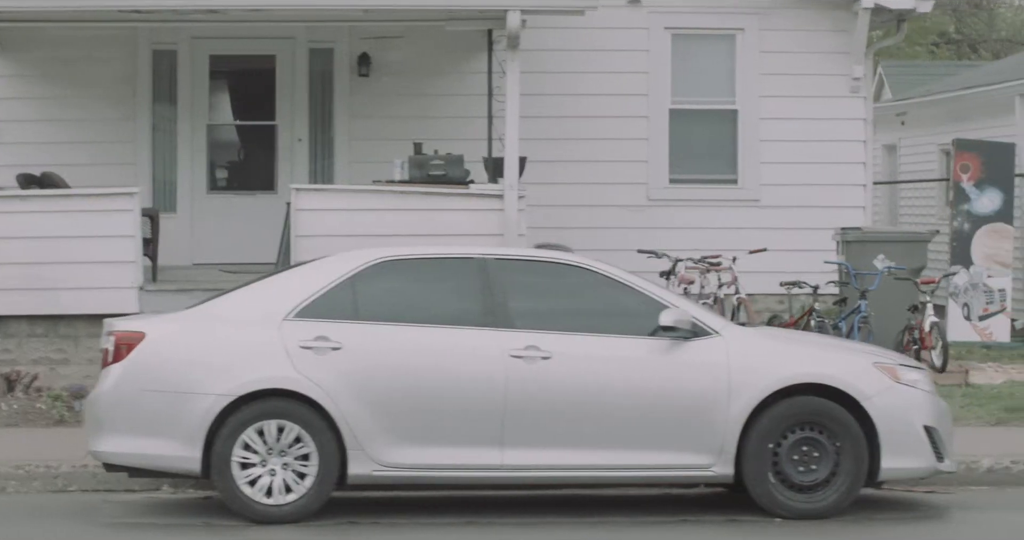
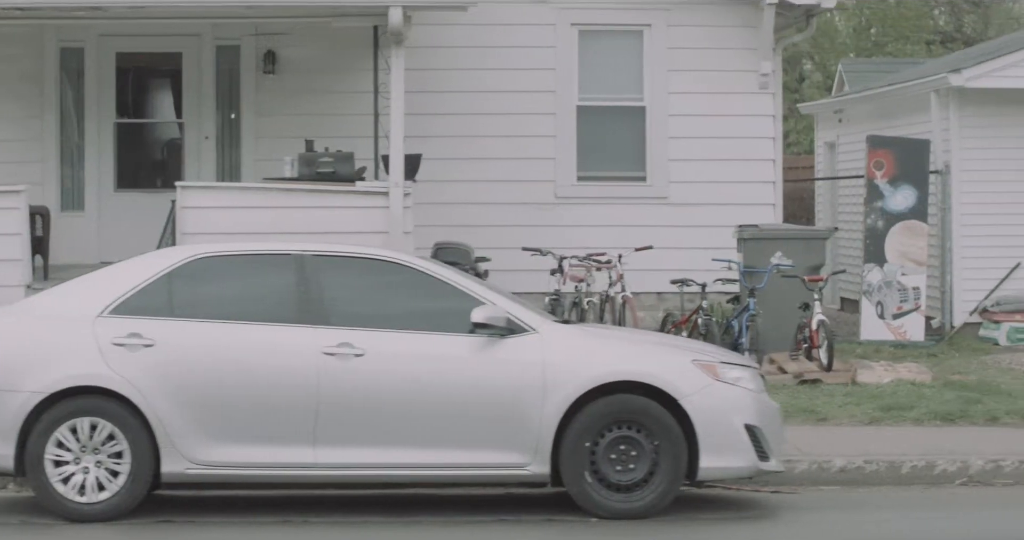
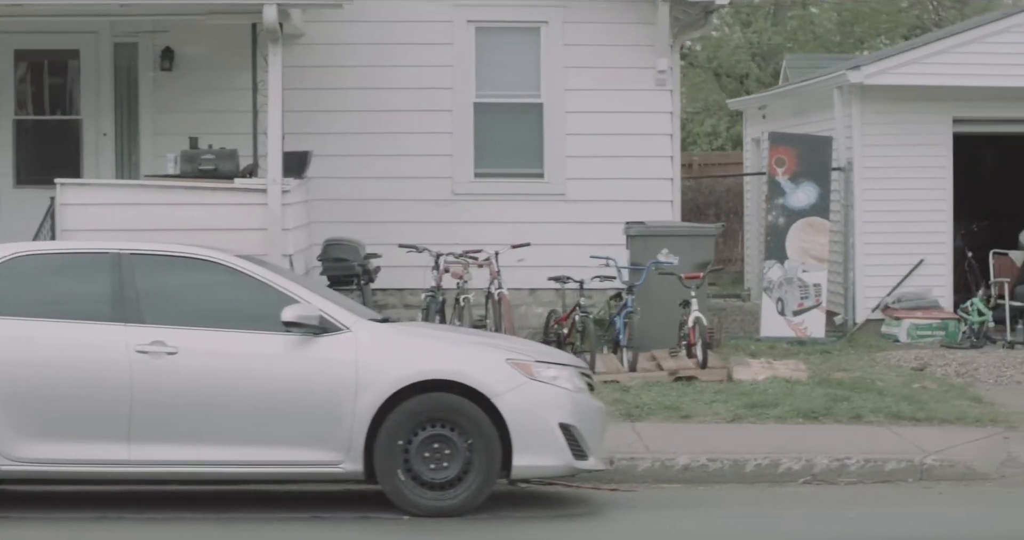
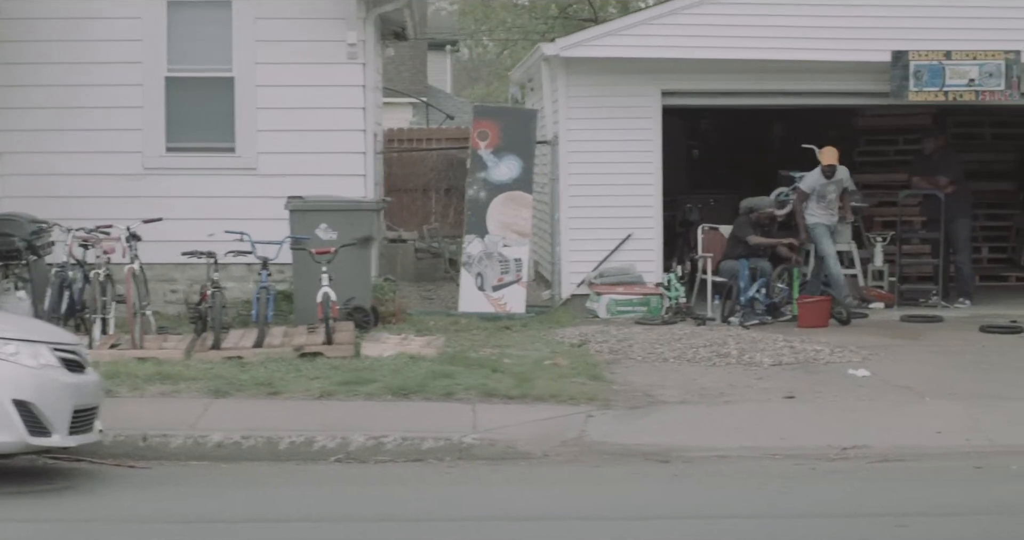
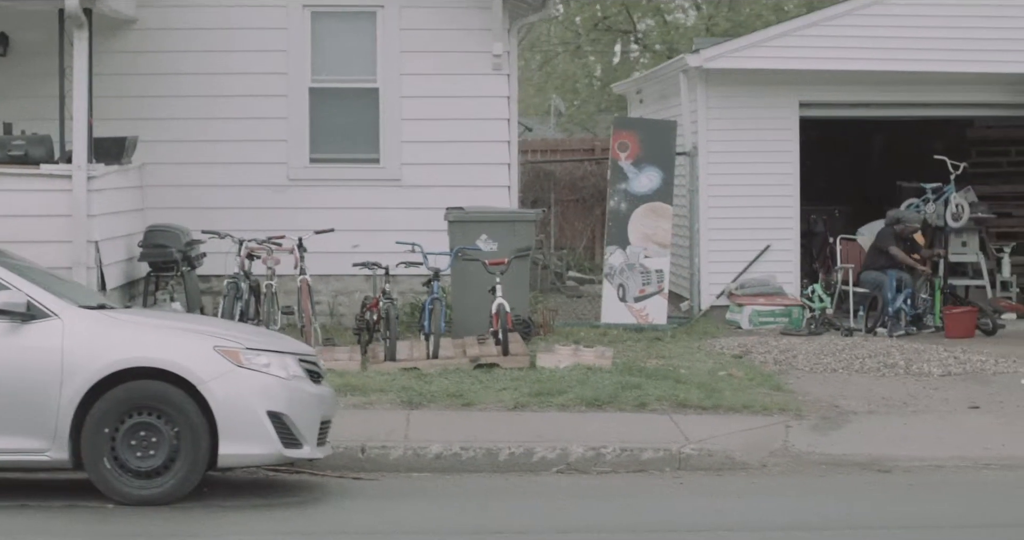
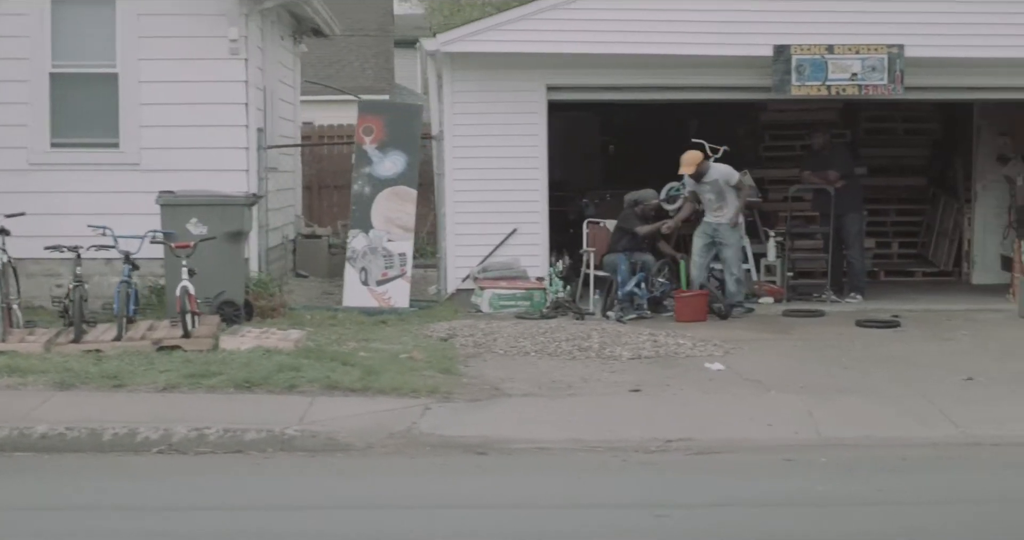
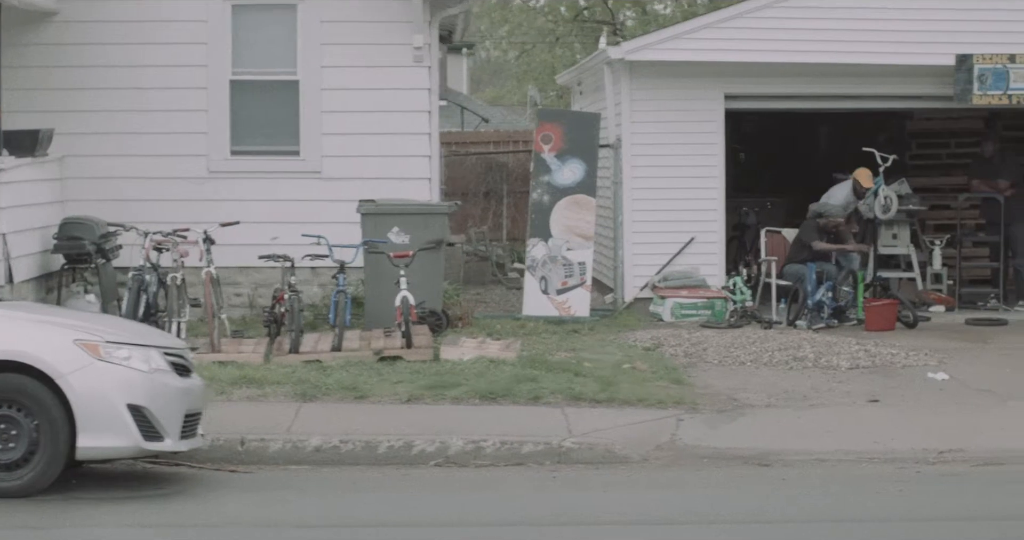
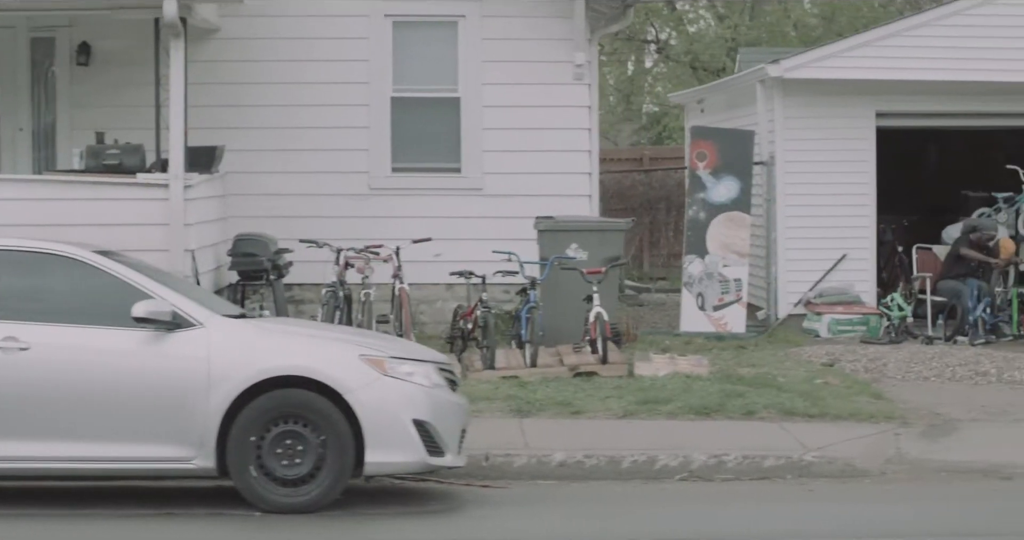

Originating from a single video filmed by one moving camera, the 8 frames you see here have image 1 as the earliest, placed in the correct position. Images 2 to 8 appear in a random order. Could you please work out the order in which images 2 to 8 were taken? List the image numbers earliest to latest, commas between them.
2, 3, 8, 5, 7, 4, 6
